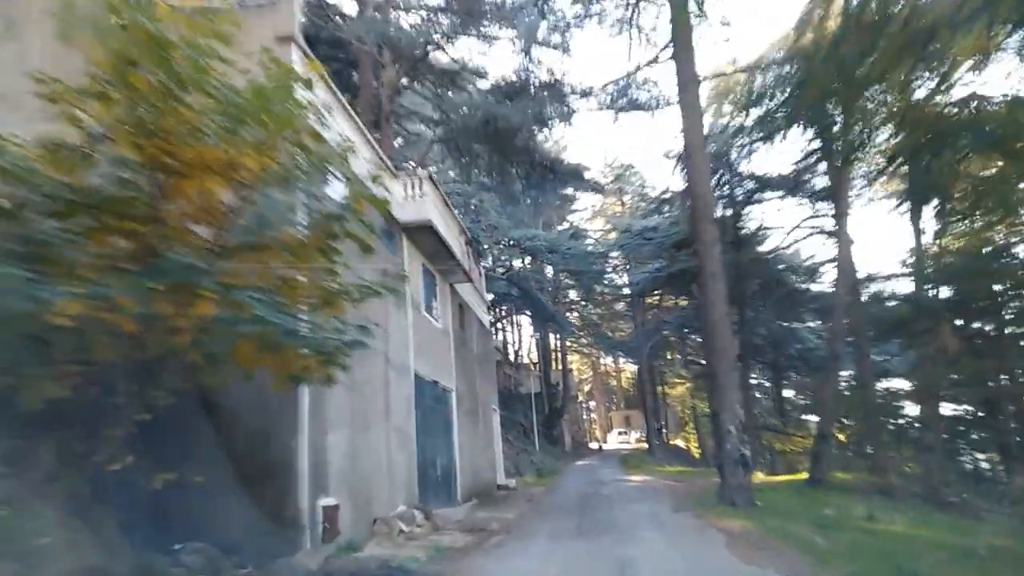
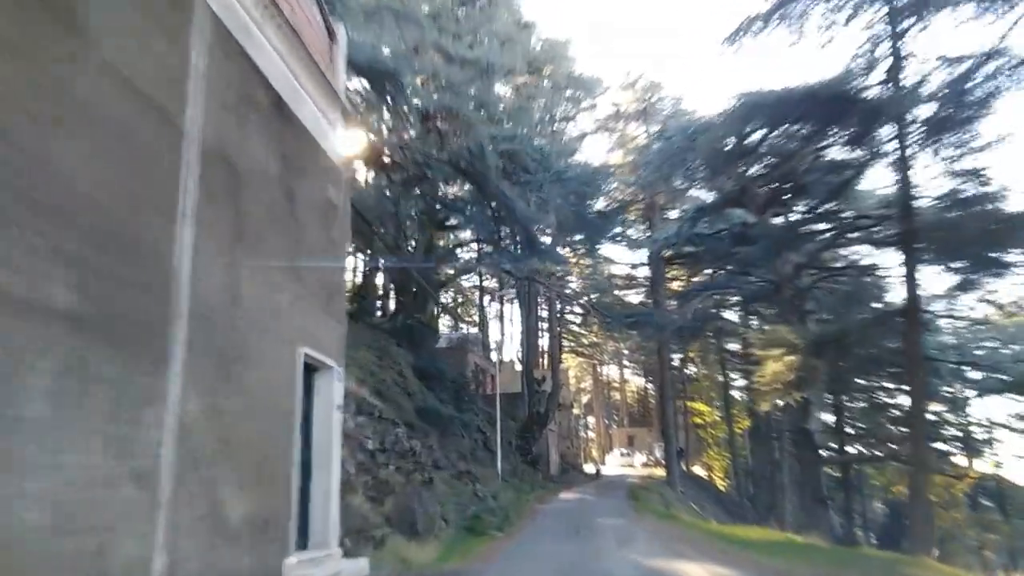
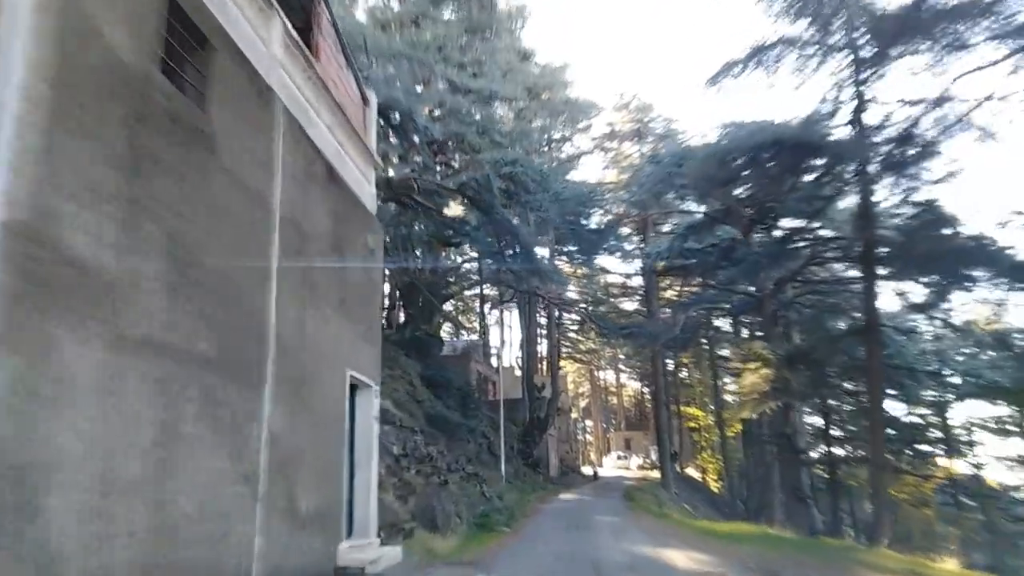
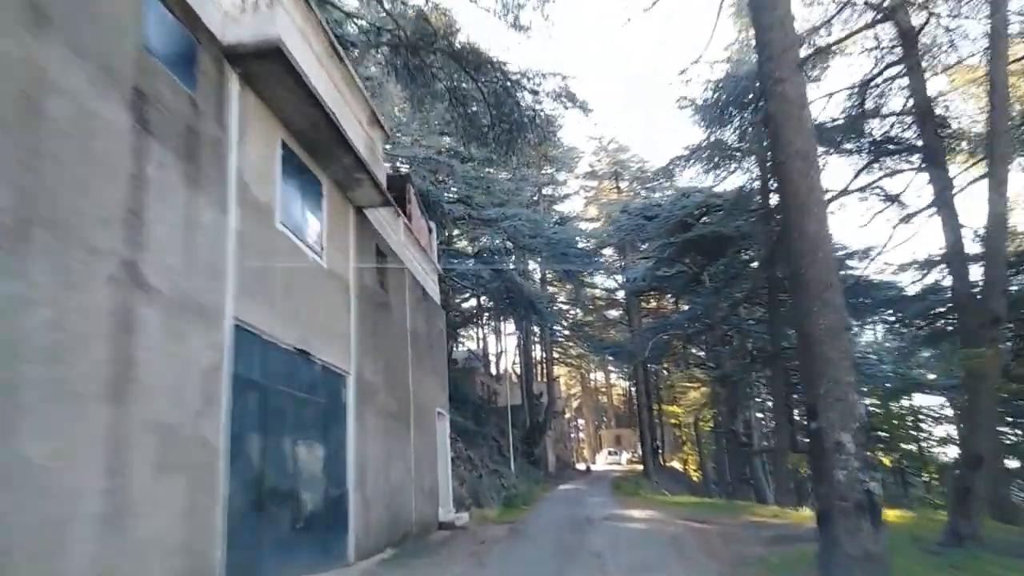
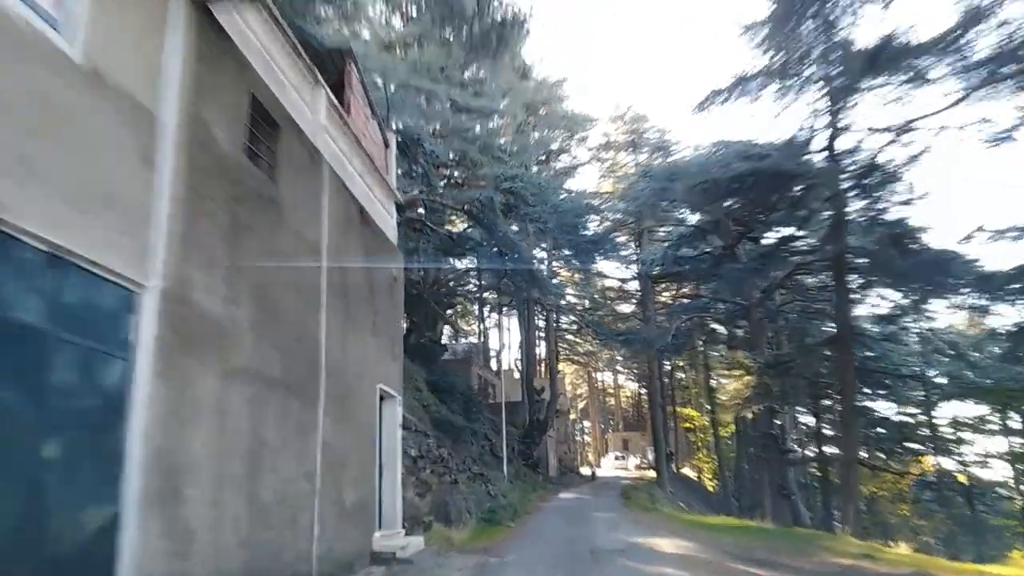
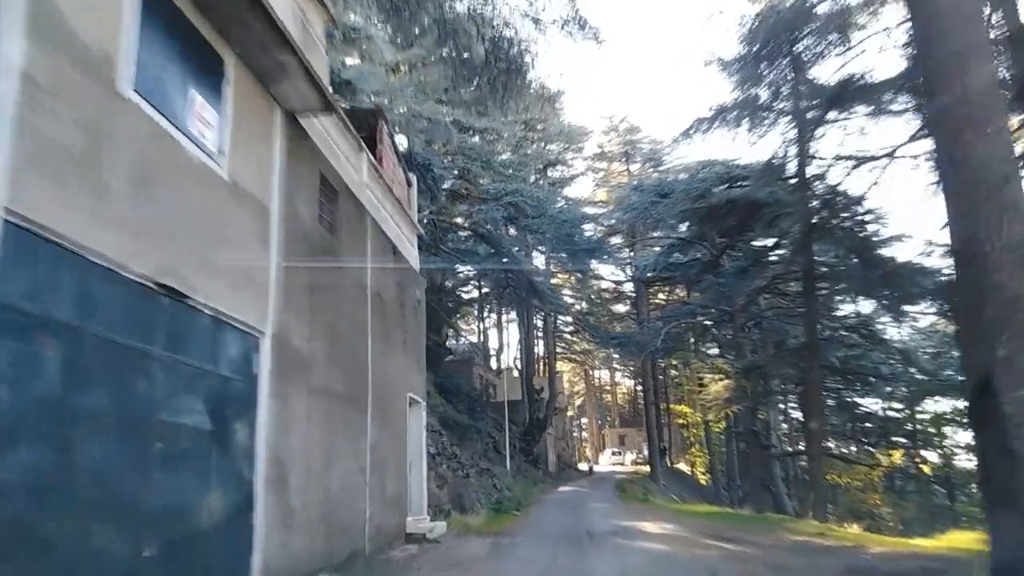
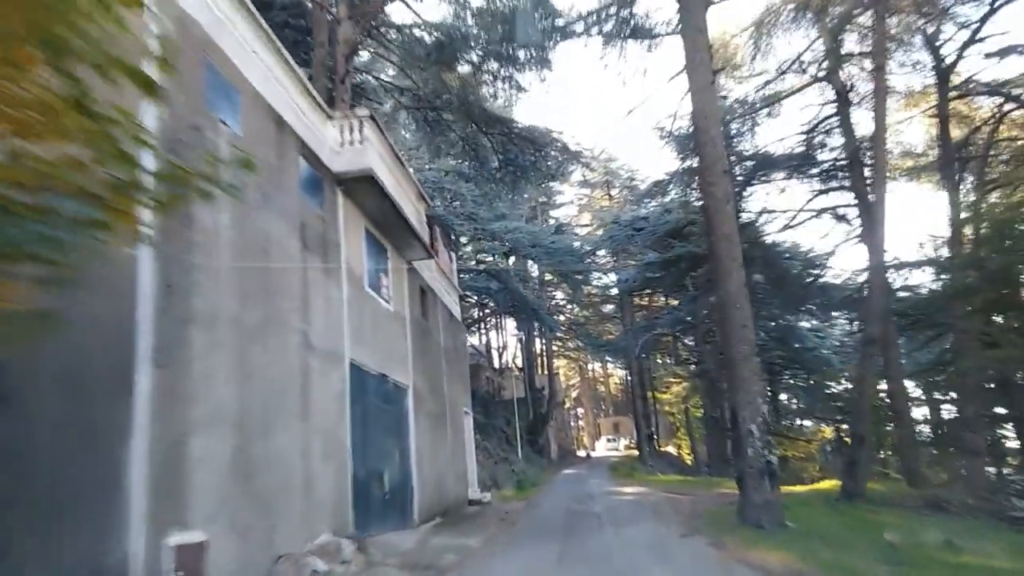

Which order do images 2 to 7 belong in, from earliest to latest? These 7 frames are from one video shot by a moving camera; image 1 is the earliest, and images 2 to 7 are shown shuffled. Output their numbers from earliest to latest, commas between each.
7, 4, 6, 5, 3, 2
